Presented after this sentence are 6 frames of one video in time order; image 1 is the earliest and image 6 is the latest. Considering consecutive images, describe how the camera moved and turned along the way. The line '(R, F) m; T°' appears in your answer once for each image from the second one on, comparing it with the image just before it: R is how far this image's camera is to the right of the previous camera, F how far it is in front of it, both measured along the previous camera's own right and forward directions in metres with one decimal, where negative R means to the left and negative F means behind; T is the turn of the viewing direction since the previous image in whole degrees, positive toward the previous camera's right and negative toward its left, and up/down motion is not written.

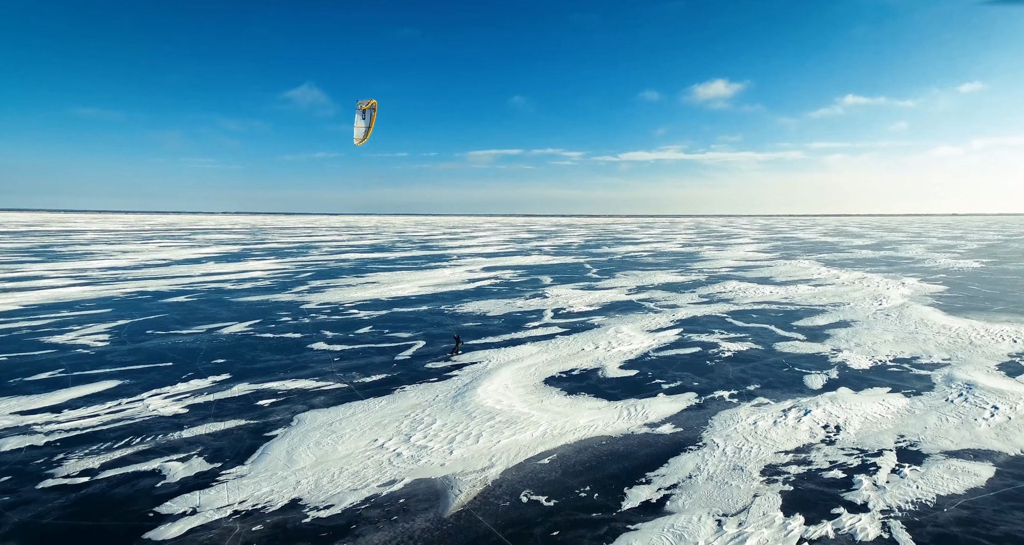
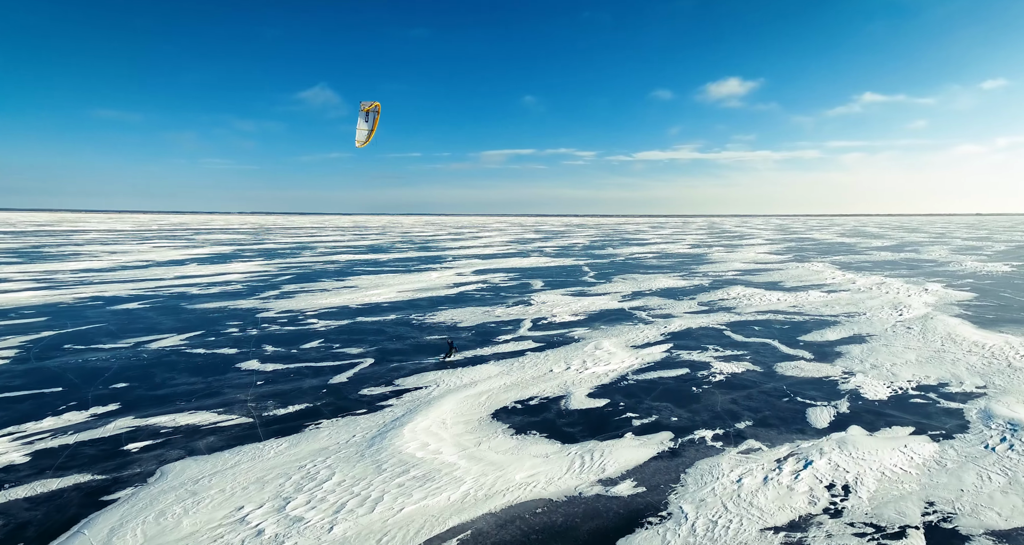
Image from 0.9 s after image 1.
(+1.1, +1.8) m; -1°
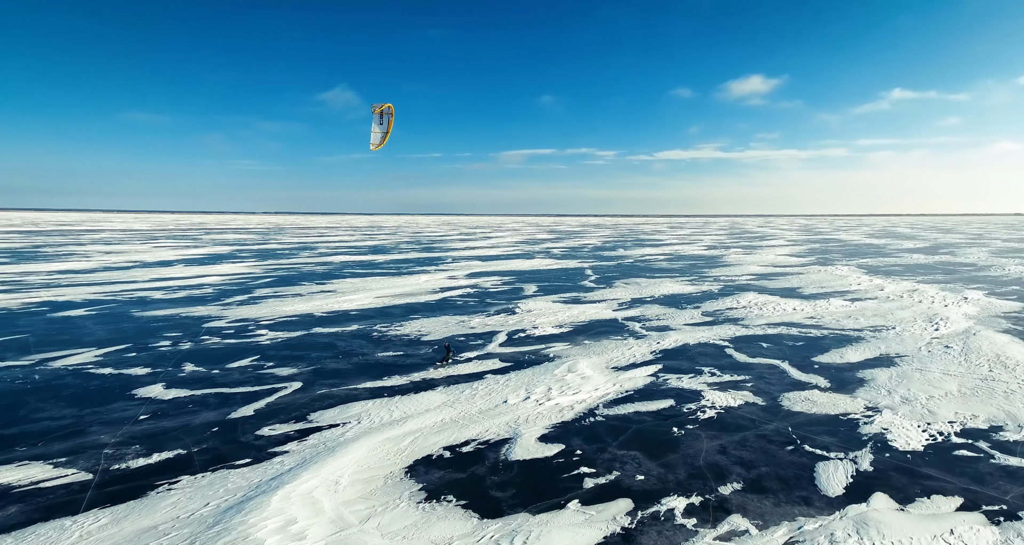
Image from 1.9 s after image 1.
(+1.2, +2.0) m; -2°
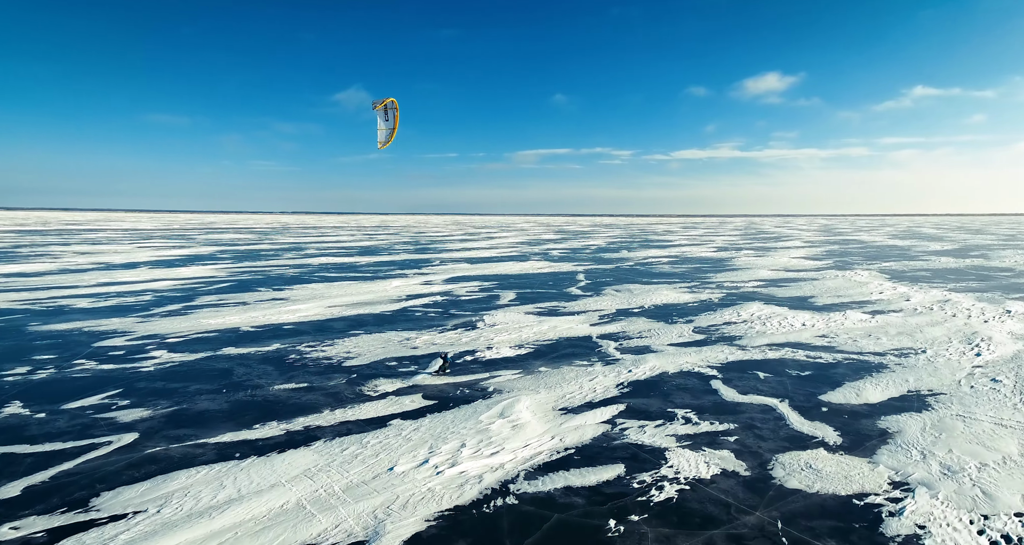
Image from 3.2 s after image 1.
(+1.5, +2.6) m; -1°
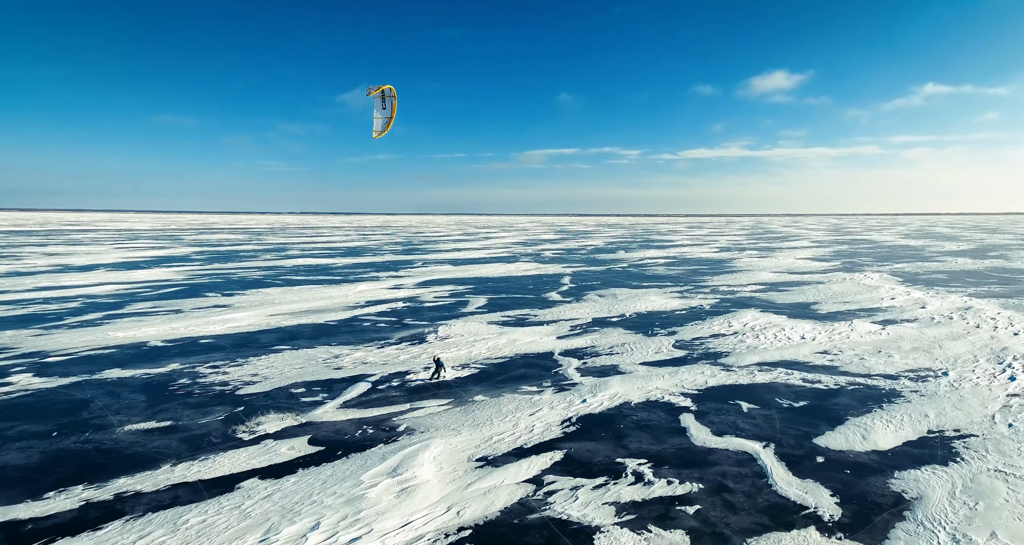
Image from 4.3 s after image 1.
(+1.3, +2.1) m; -1°
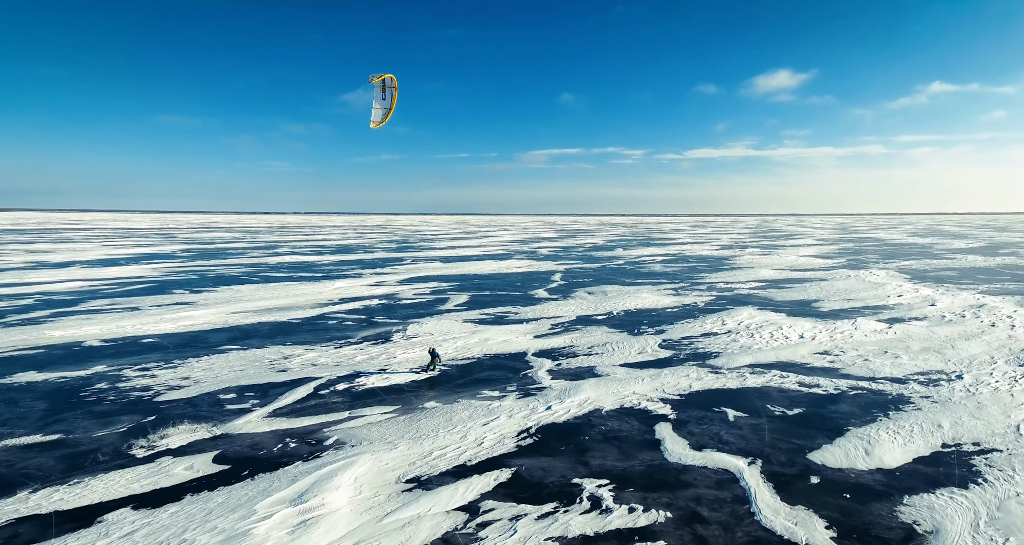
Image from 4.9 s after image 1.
(+0.7, +1.1) m; 0°
